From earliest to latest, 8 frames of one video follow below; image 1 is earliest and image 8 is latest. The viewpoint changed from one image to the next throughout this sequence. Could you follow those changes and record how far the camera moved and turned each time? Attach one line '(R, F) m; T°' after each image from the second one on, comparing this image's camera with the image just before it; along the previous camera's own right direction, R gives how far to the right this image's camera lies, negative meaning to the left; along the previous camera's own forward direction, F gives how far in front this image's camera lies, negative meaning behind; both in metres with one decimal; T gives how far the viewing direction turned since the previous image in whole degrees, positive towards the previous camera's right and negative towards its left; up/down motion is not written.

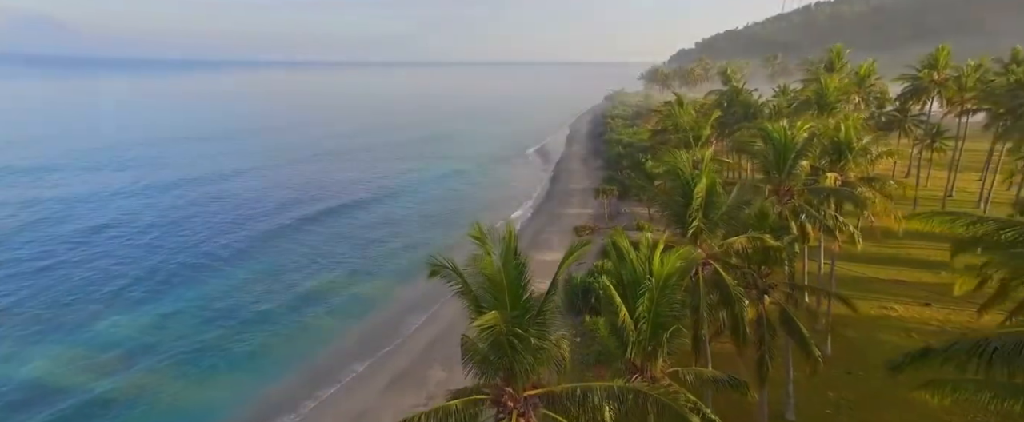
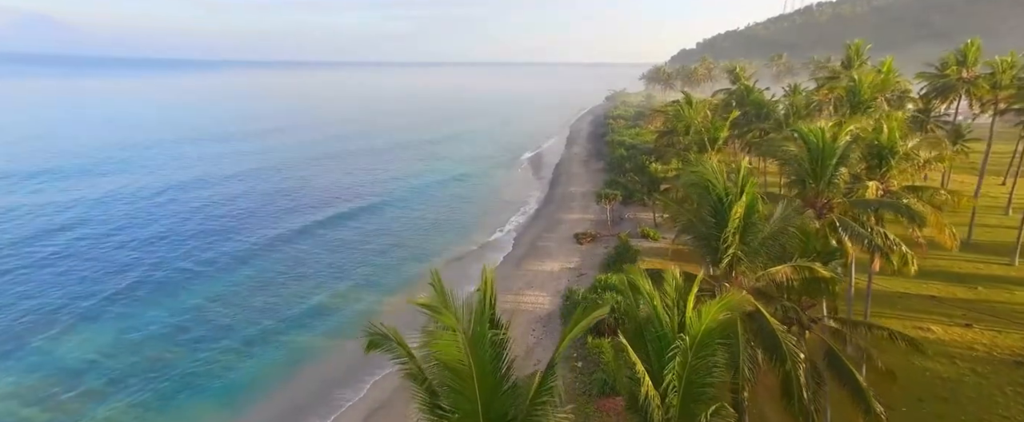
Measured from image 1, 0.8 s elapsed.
(+0.2, +2.3) m; 0°
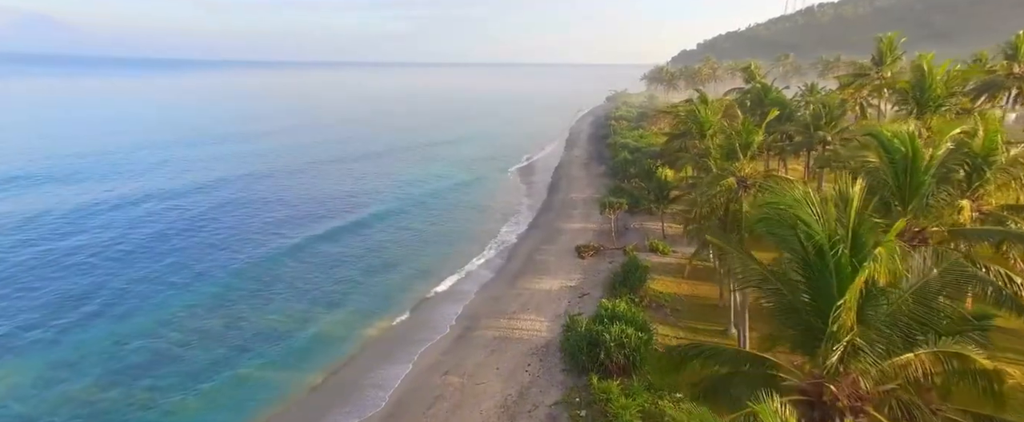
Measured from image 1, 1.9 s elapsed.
(+0.3, +3.5) m; 0°
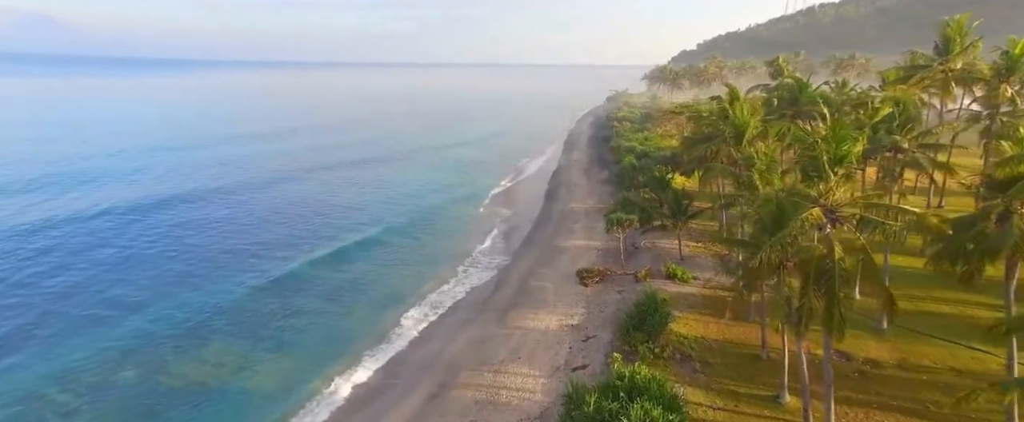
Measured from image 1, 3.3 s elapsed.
(+0.5, +5.4) m; 0°
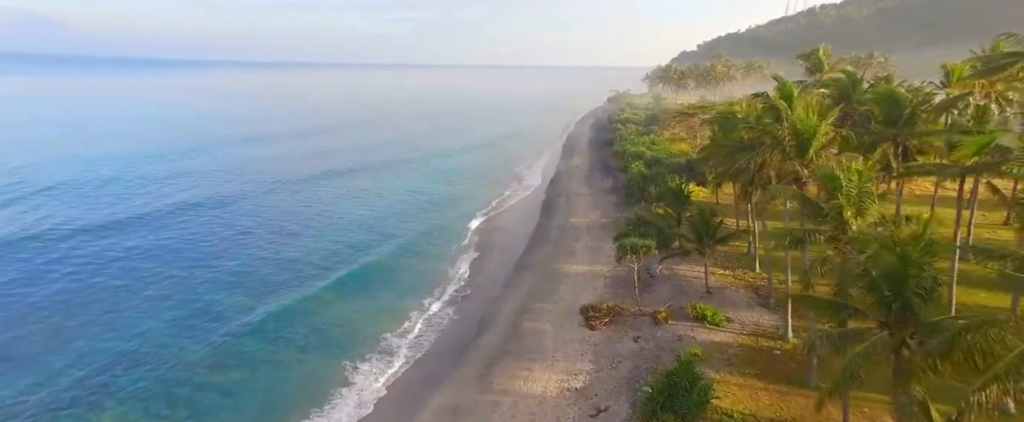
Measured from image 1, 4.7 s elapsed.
(+0.4, +5.5) m; 0°
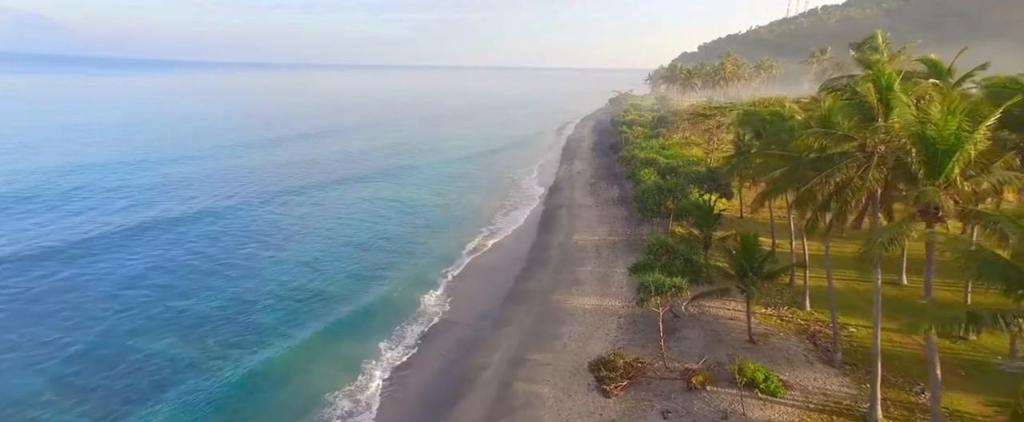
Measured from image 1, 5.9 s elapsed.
(+0.3, +5.4) m; 0°
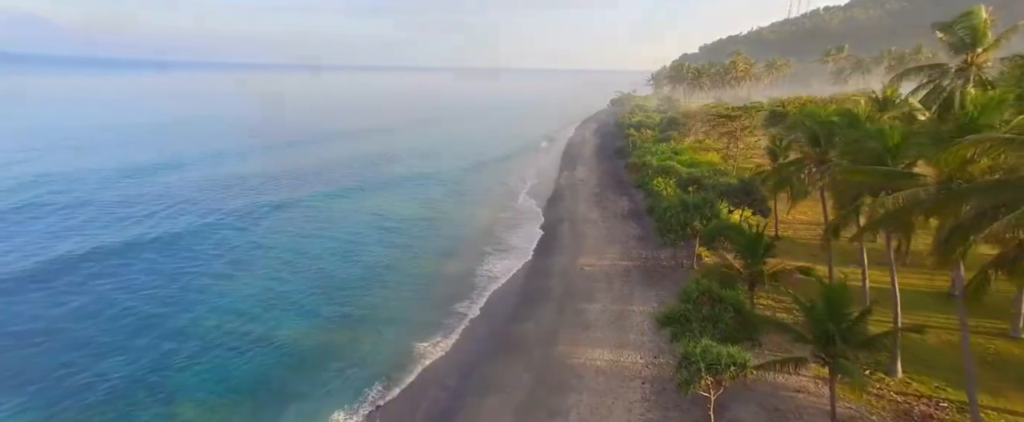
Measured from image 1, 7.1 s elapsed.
(+0.3, +5.7) m; 0°
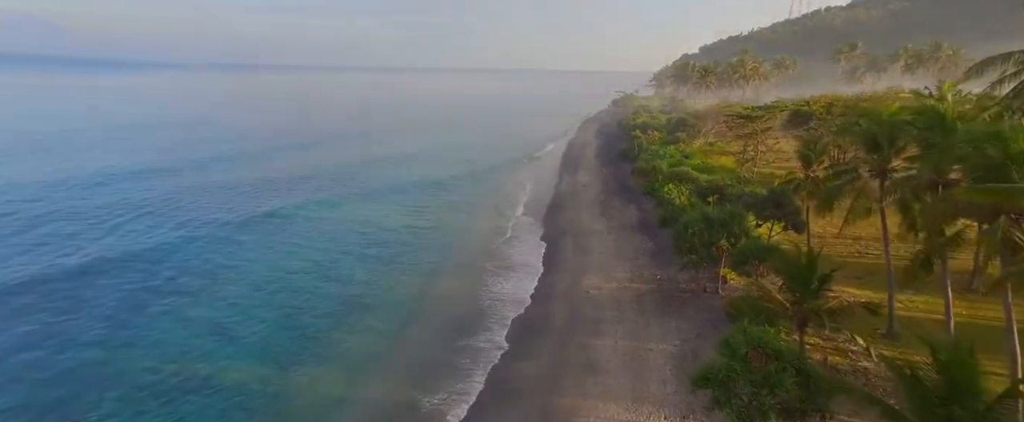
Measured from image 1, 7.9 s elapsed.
(+0.2, +4.0) m; 0°
